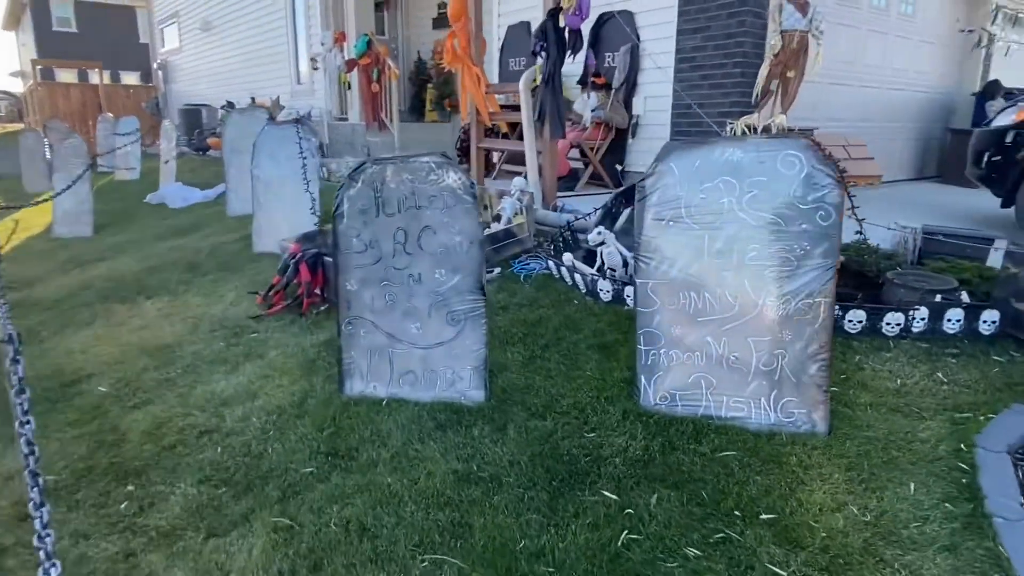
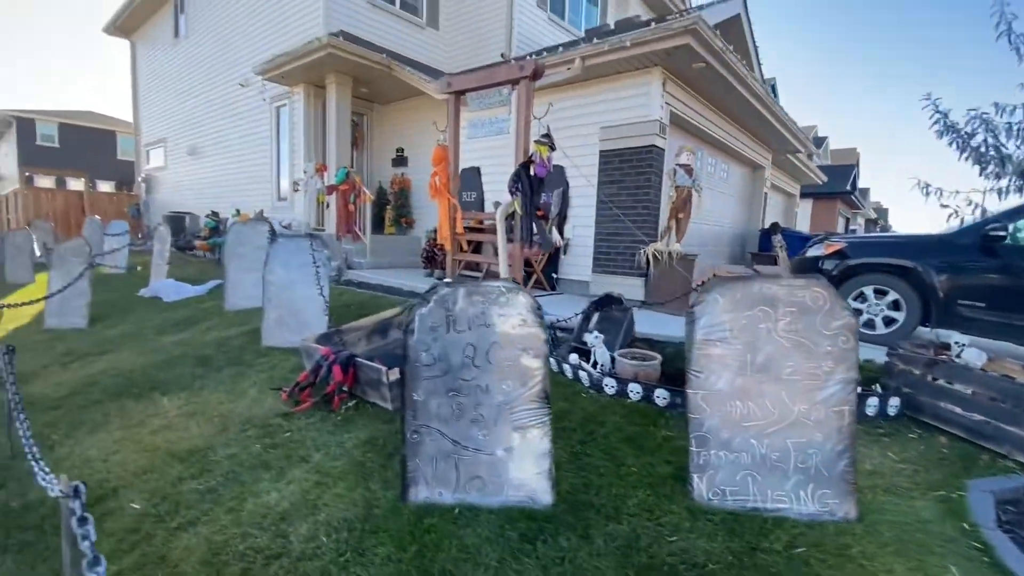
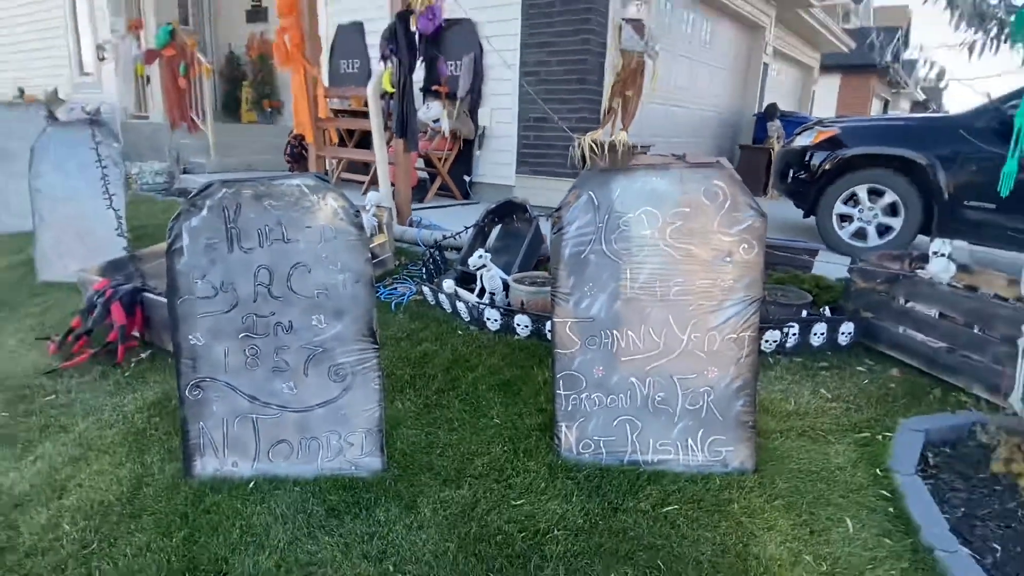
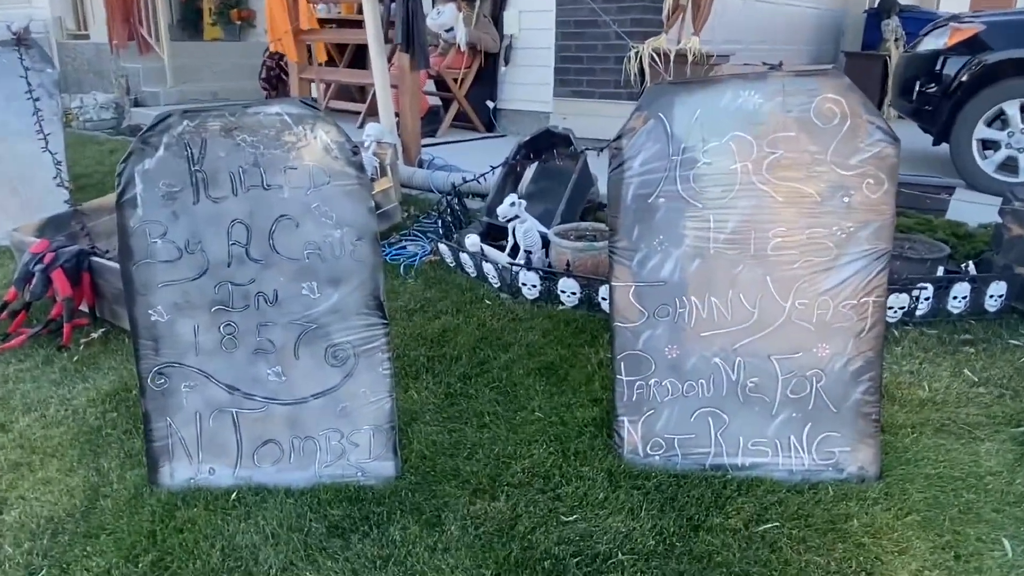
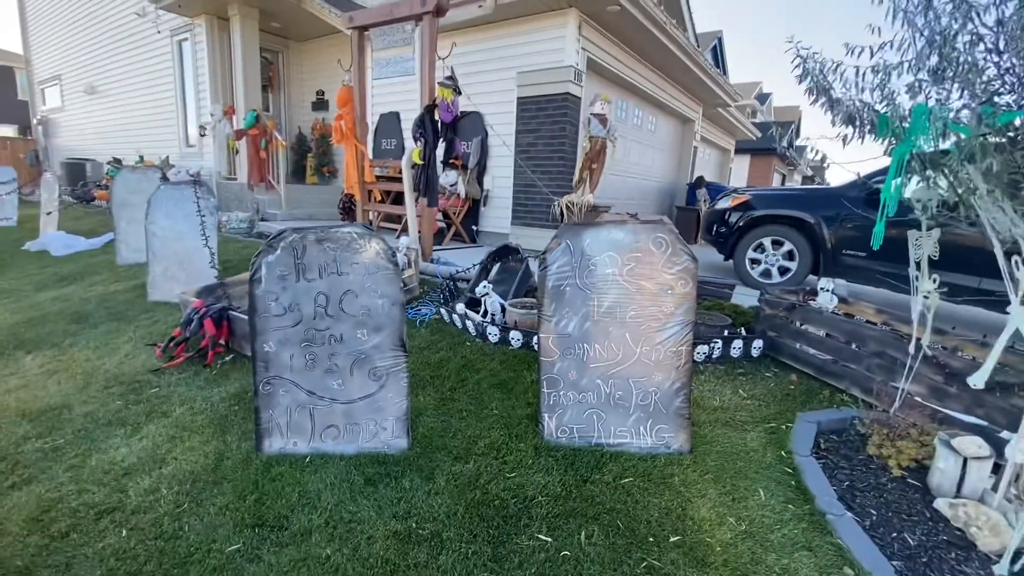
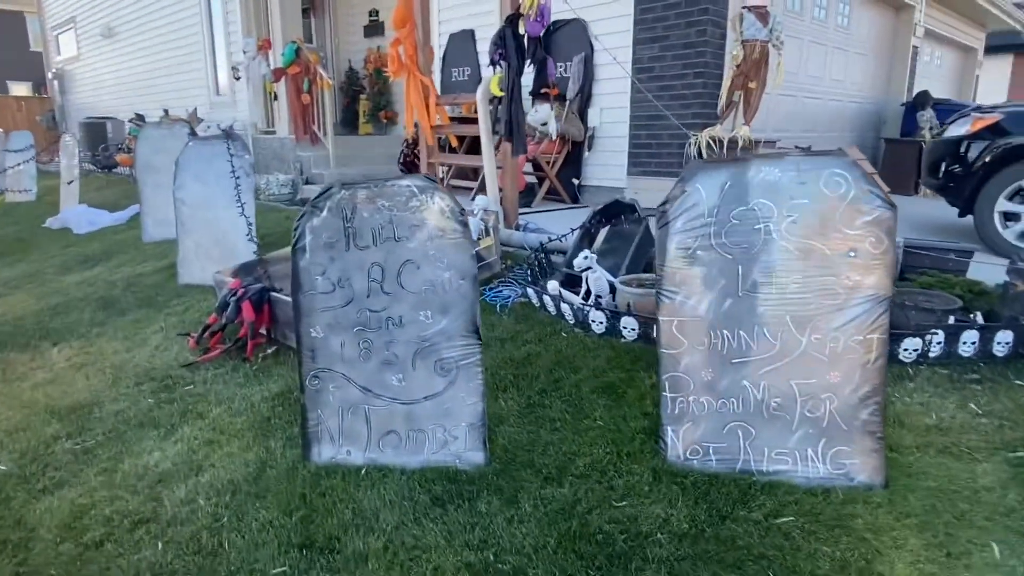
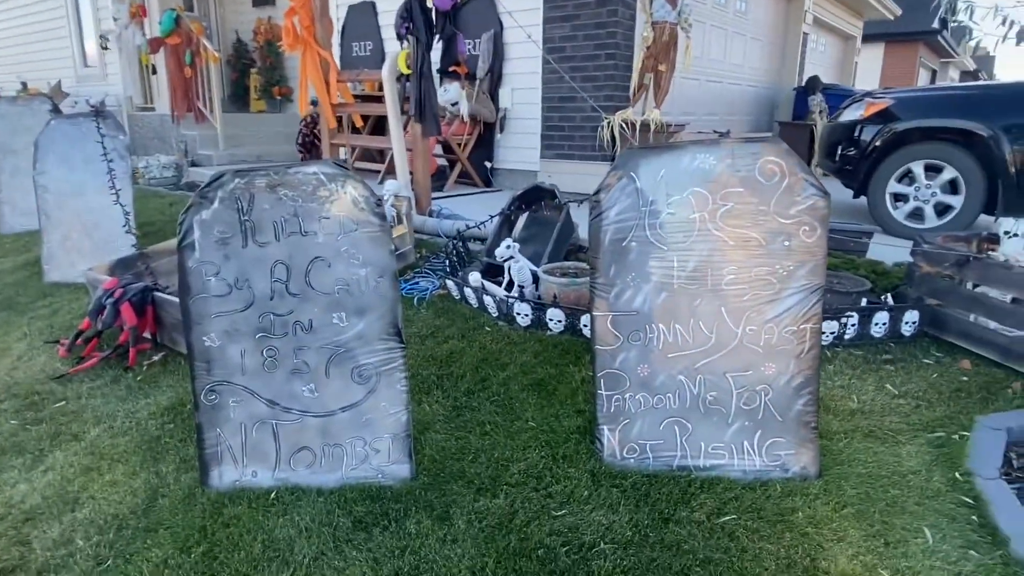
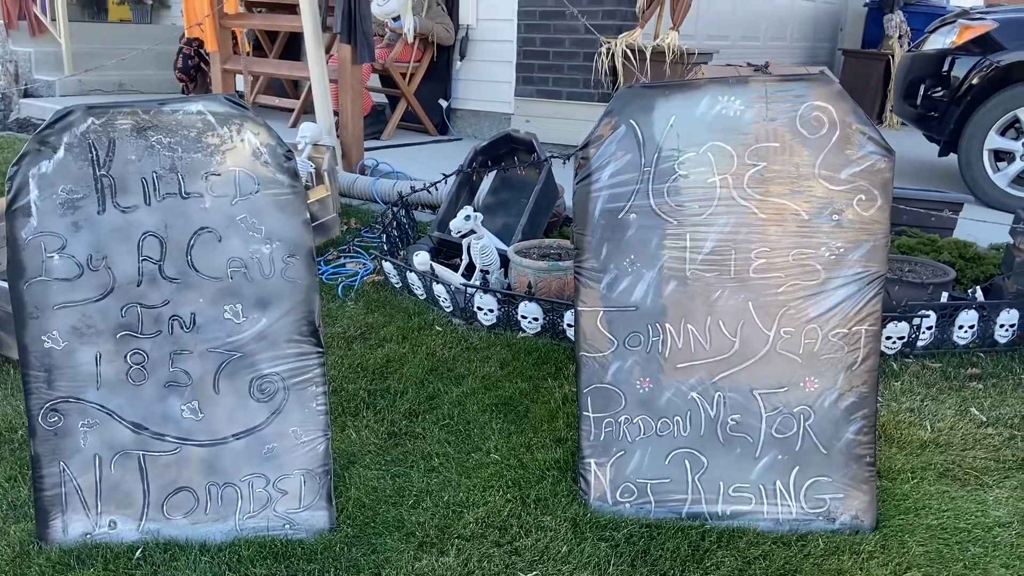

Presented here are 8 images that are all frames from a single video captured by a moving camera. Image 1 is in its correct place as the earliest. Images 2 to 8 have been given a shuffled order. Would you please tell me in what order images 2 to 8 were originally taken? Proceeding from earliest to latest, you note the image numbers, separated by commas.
6, 7, 4, 8, 3, 5, 2
